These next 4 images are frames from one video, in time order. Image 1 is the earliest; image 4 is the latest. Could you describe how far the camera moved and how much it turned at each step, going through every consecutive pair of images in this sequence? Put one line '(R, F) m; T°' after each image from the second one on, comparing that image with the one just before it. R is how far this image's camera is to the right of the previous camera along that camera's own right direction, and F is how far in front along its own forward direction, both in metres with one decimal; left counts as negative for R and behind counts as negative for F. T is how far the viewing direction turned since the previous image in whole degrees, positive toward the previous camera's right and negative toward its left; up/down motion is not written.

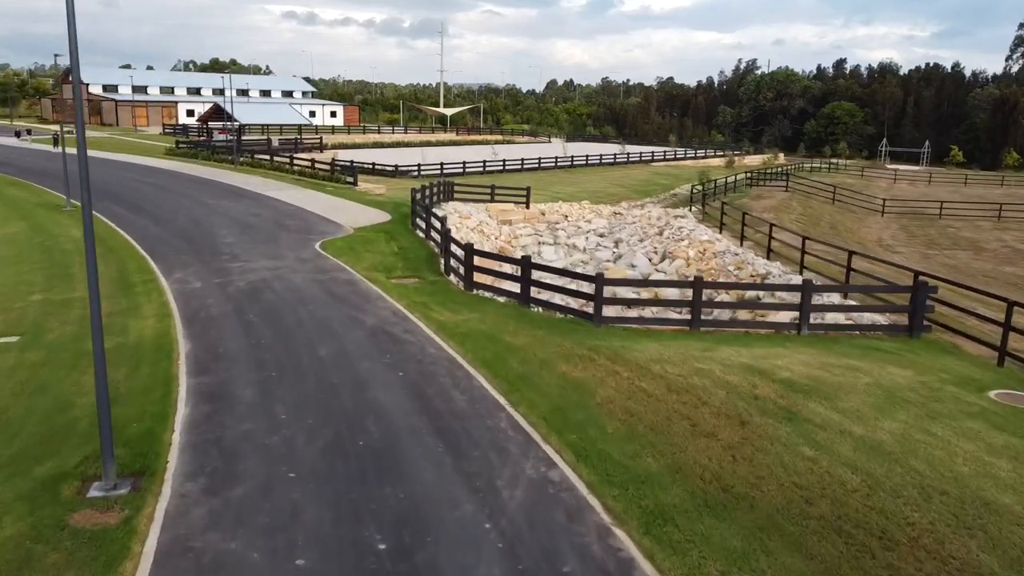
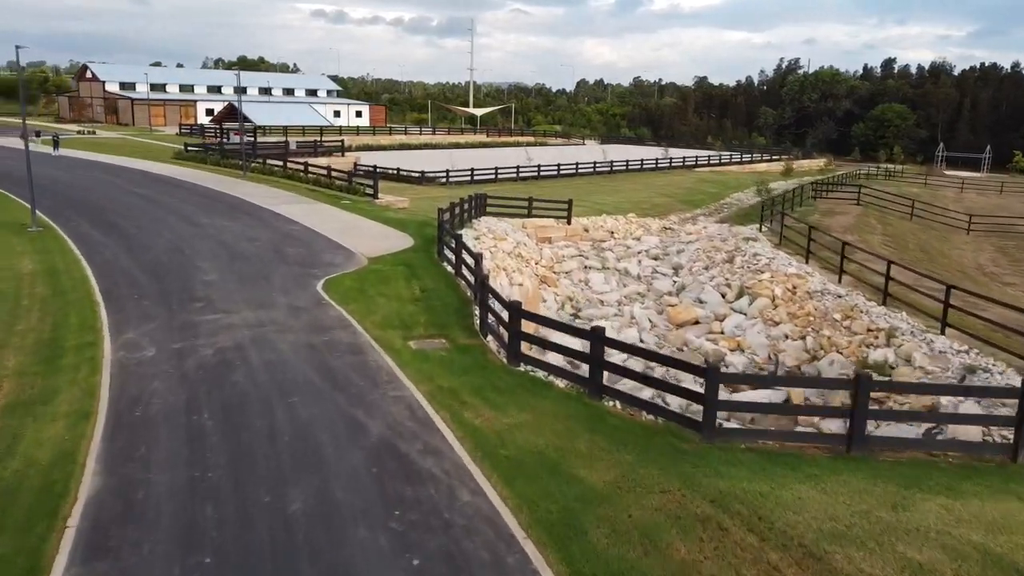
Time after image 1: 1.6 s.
(-0.6, +5.0) m; -2°
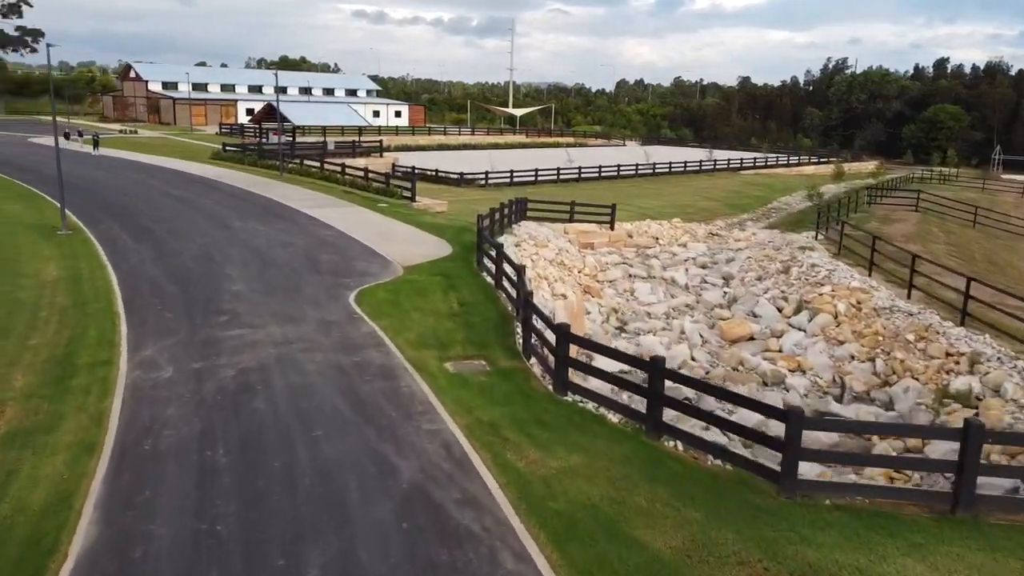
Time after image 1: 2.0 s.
(-0.2, +1.3) m; -3°
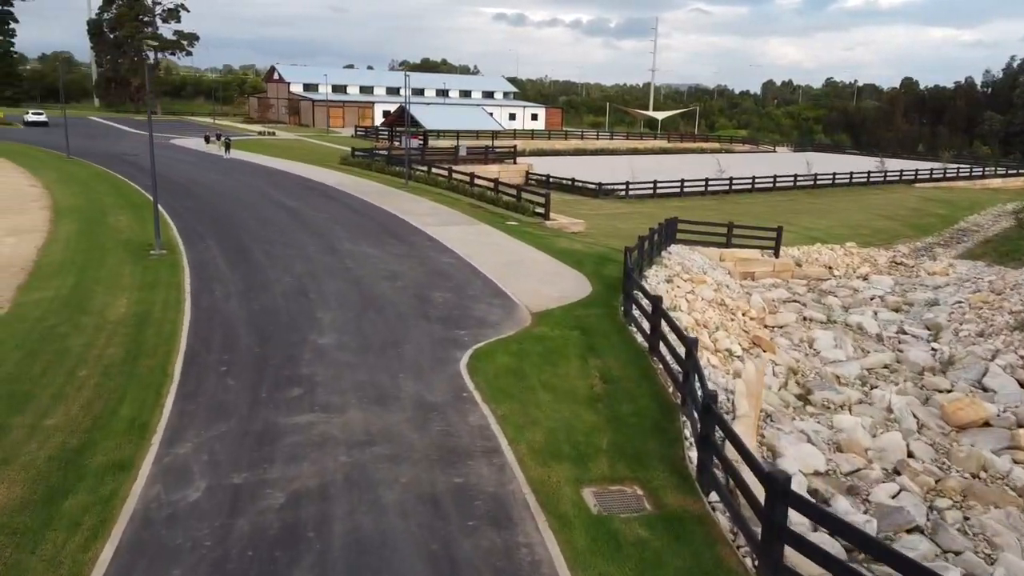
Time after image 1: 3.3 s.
(-0.6, +4.4) m; -9°
